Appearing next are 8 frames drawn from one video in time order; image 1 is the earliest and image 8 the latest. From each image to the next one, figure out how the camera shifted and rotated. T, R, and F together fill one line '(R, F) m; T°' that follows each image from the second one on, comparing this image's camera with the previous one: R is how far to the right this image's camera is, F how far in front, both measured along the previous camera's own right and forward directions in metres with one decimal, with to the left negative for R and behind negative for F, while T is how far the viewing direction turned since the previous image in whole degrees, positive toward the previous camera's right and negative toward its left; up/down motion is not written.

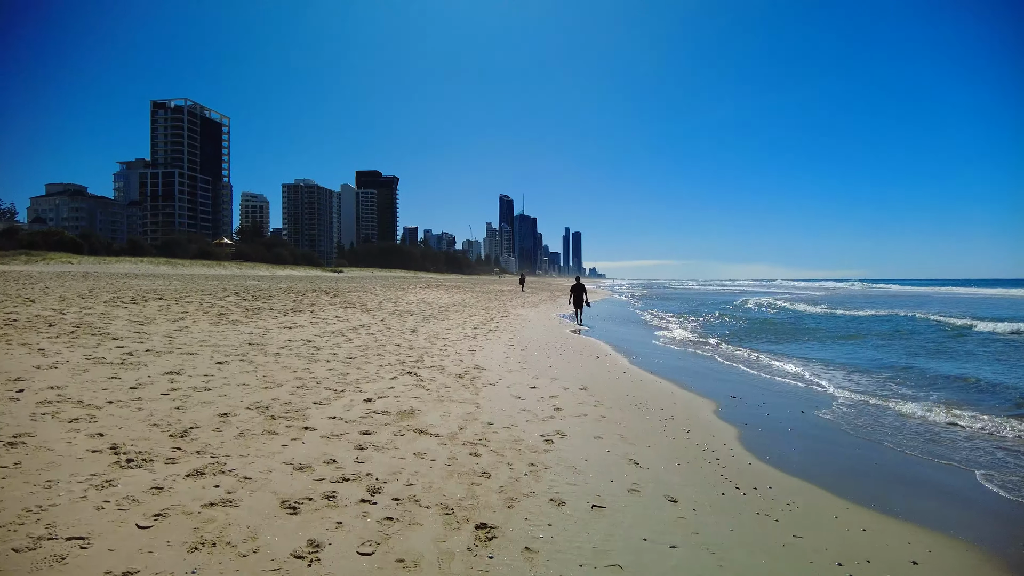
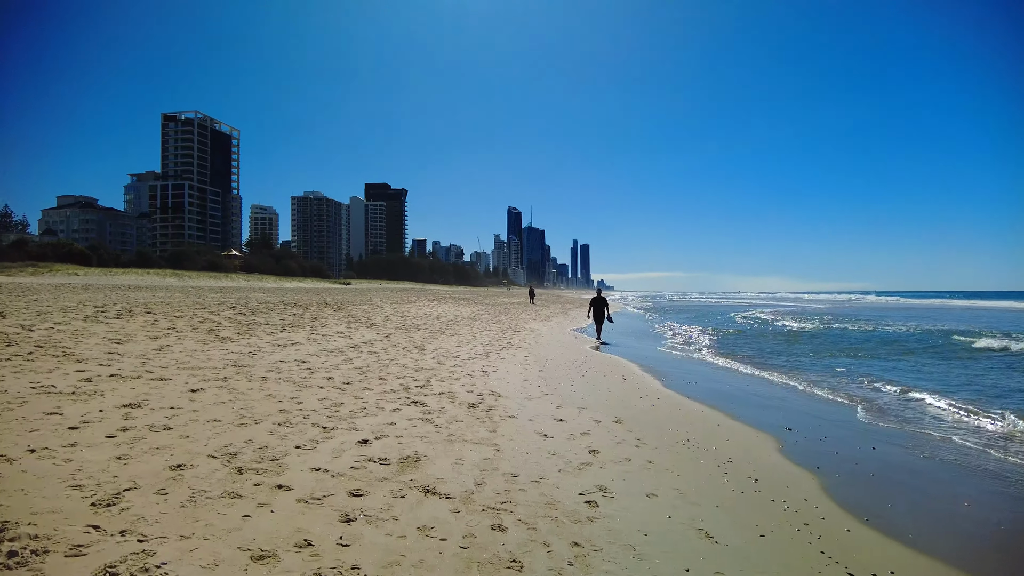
(-0.2, +1.2) m; -1°
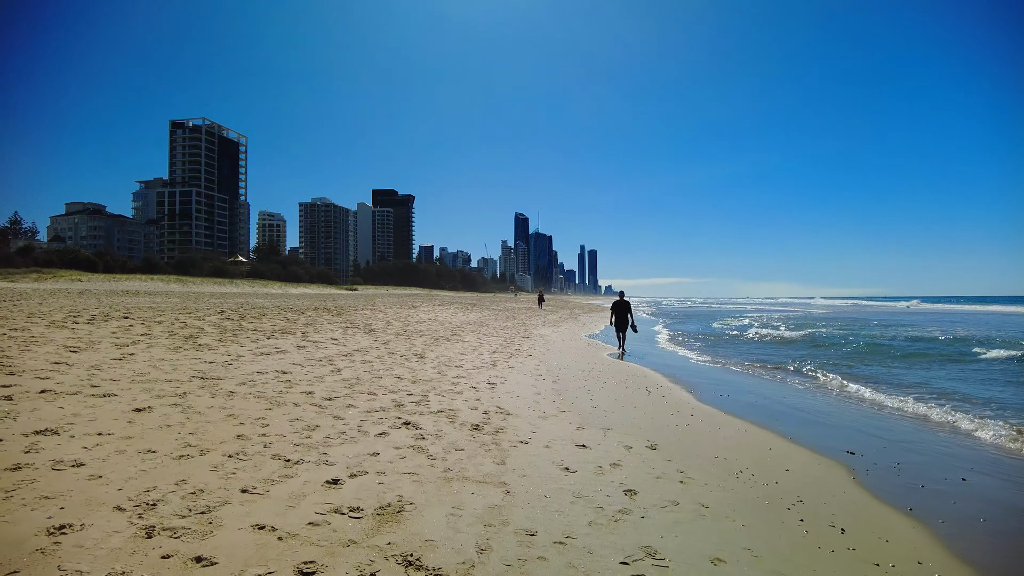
(-0.1, +1.2) m; -1°
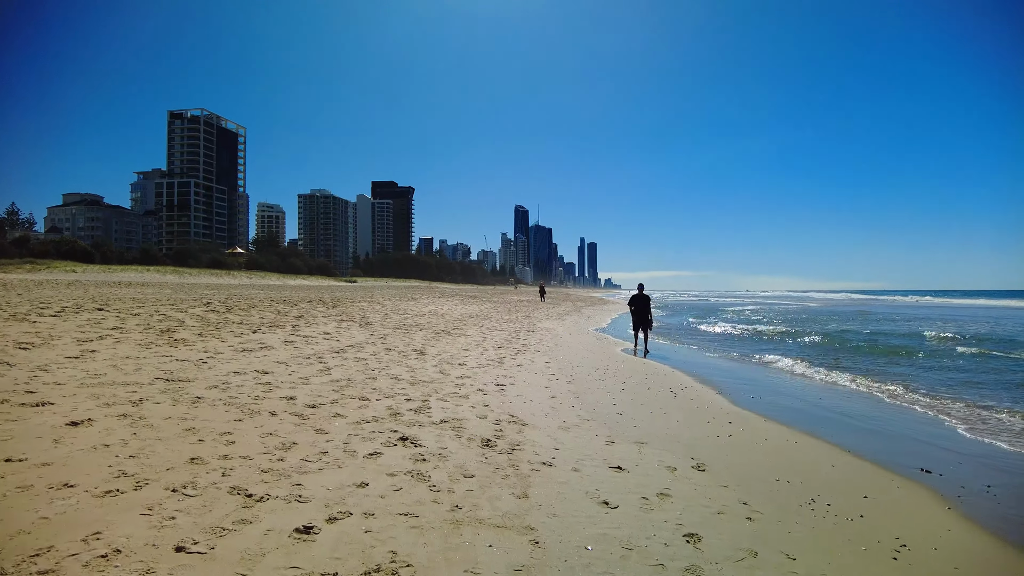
(-0.2, +1.0) m; 0°
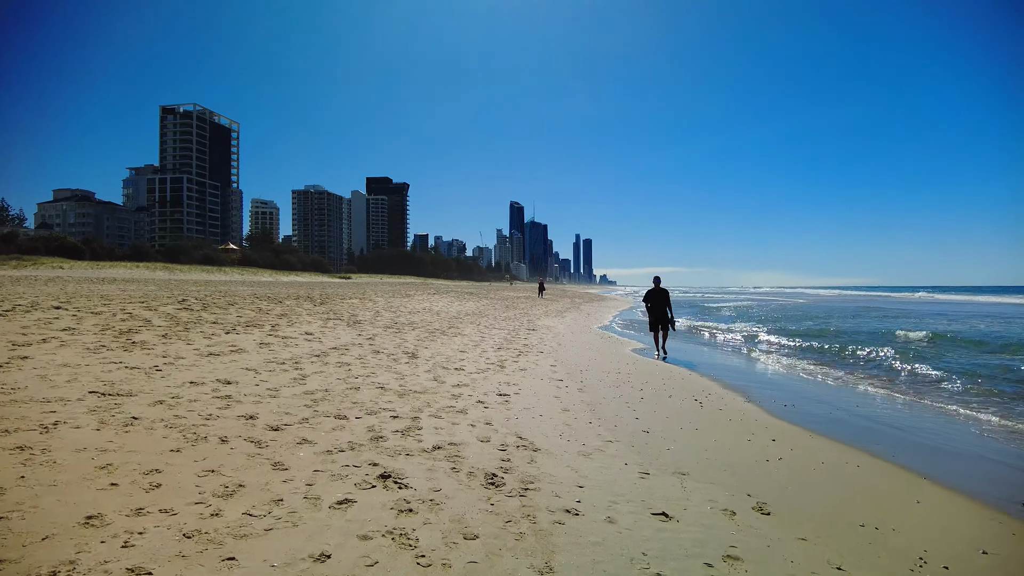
(-0.1, +1.1) m; +1°
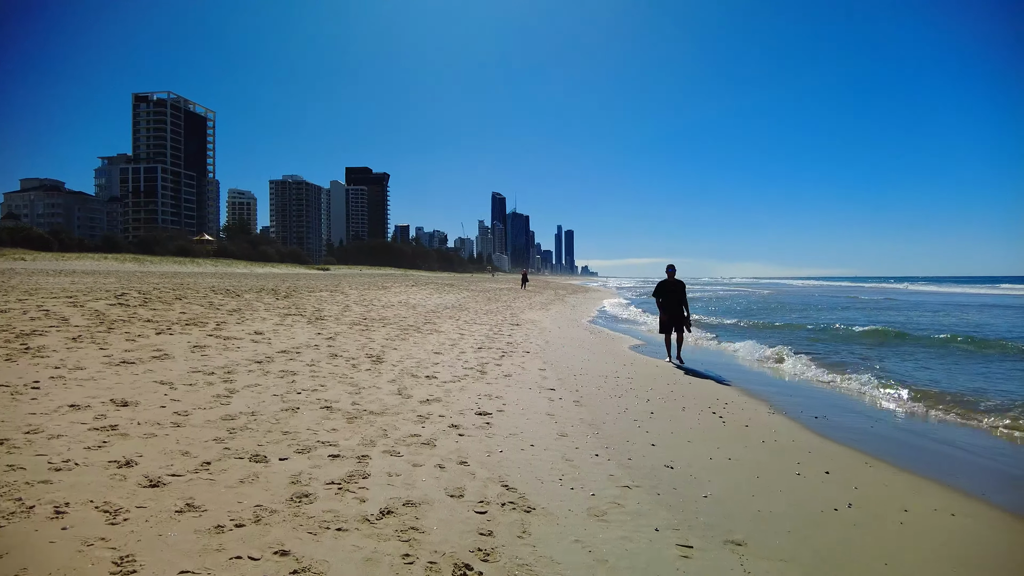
(0.0, +1.4) m; +2°
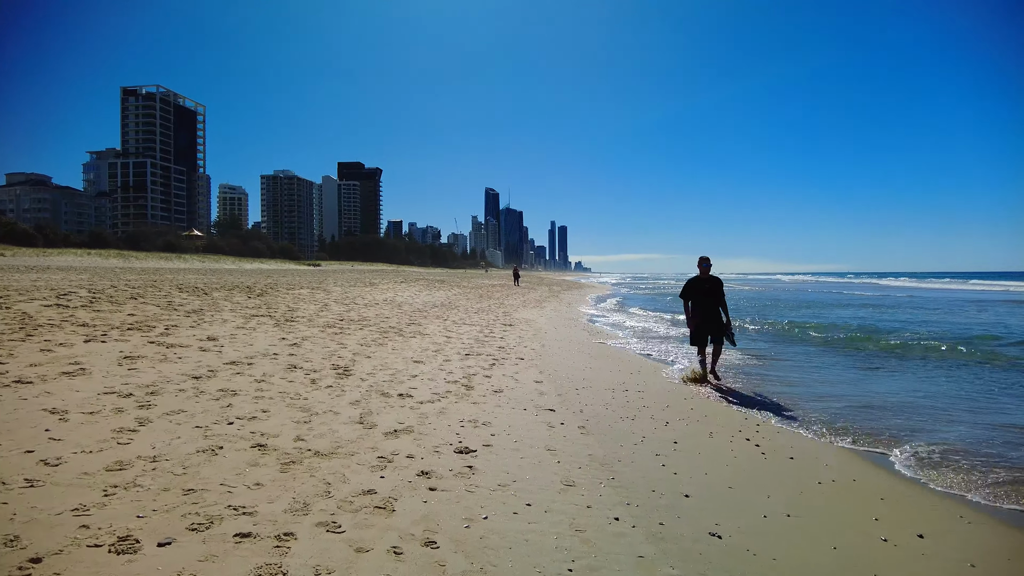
(0.0, +1.2) m; +1°
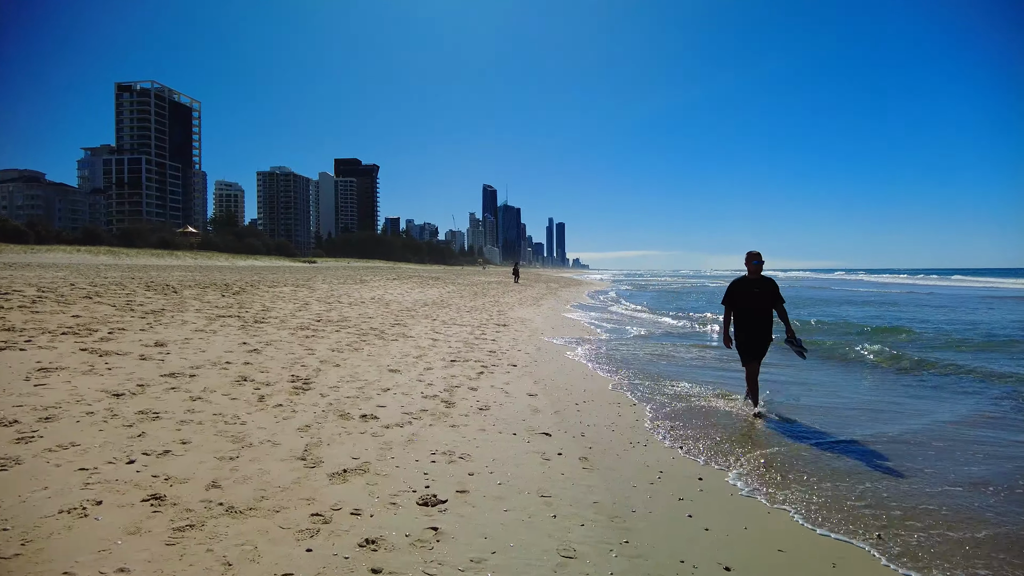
(+0.1, +1.0) m; 0°
